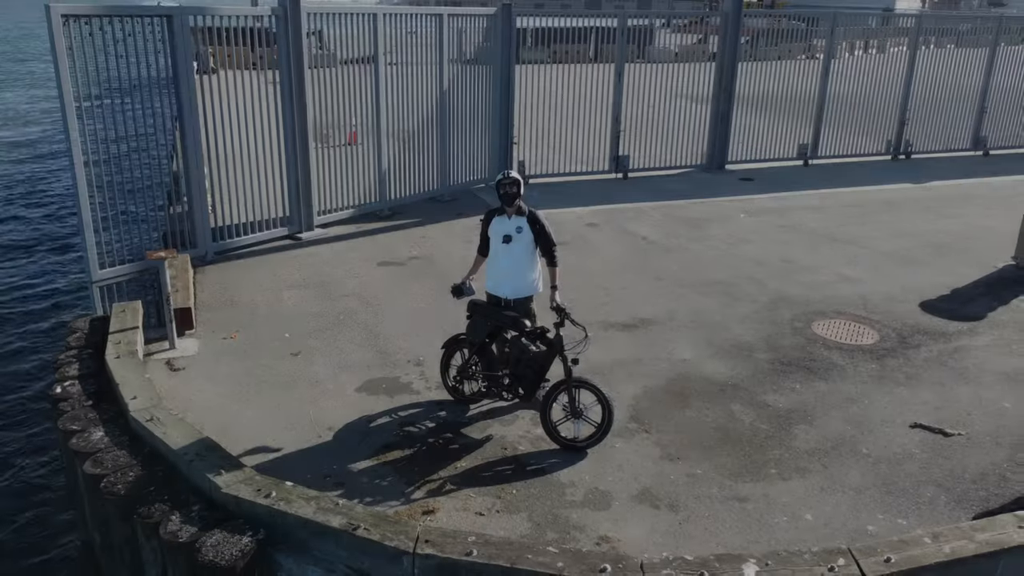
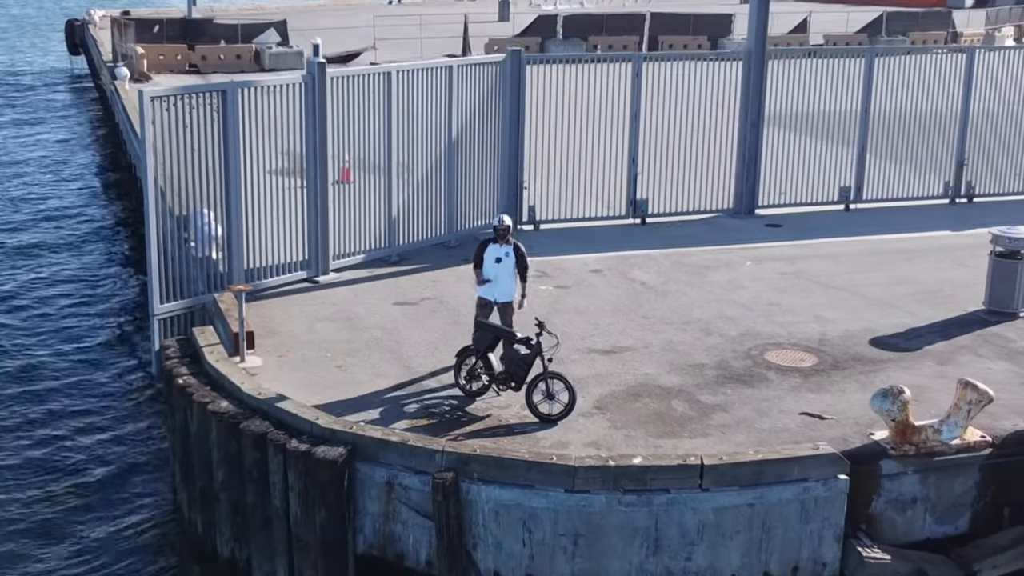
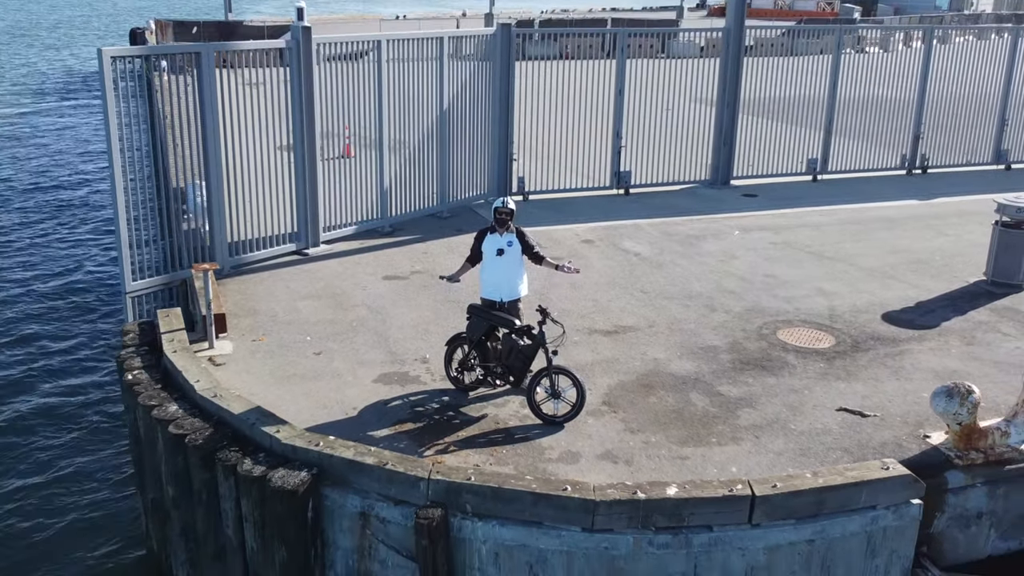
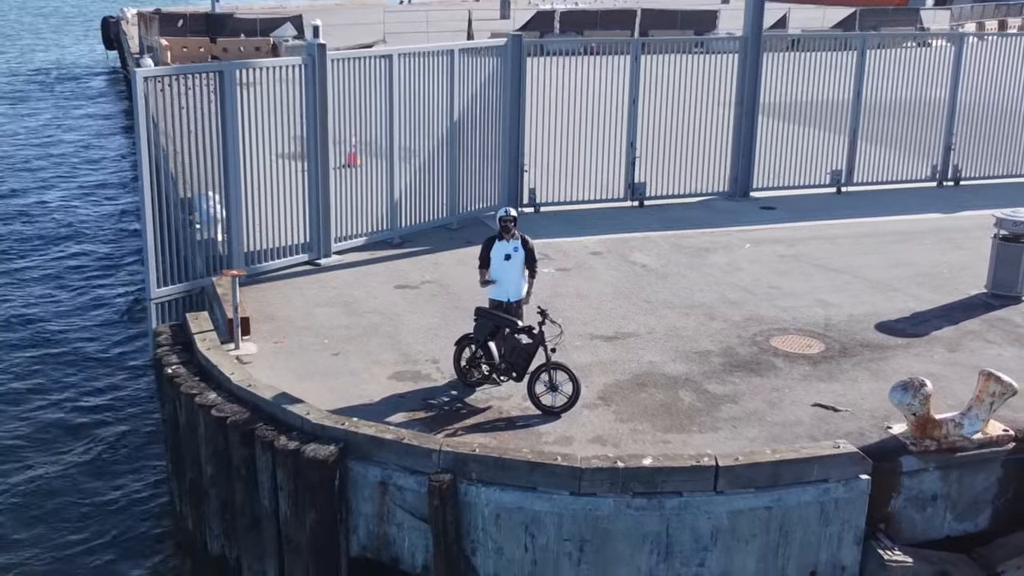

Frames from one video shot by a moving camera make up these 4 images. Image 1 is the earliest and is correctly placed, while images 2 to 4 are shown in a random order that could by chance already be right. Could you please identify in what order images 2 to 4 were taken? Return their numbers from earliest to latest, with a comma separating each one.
3, 4, 2
